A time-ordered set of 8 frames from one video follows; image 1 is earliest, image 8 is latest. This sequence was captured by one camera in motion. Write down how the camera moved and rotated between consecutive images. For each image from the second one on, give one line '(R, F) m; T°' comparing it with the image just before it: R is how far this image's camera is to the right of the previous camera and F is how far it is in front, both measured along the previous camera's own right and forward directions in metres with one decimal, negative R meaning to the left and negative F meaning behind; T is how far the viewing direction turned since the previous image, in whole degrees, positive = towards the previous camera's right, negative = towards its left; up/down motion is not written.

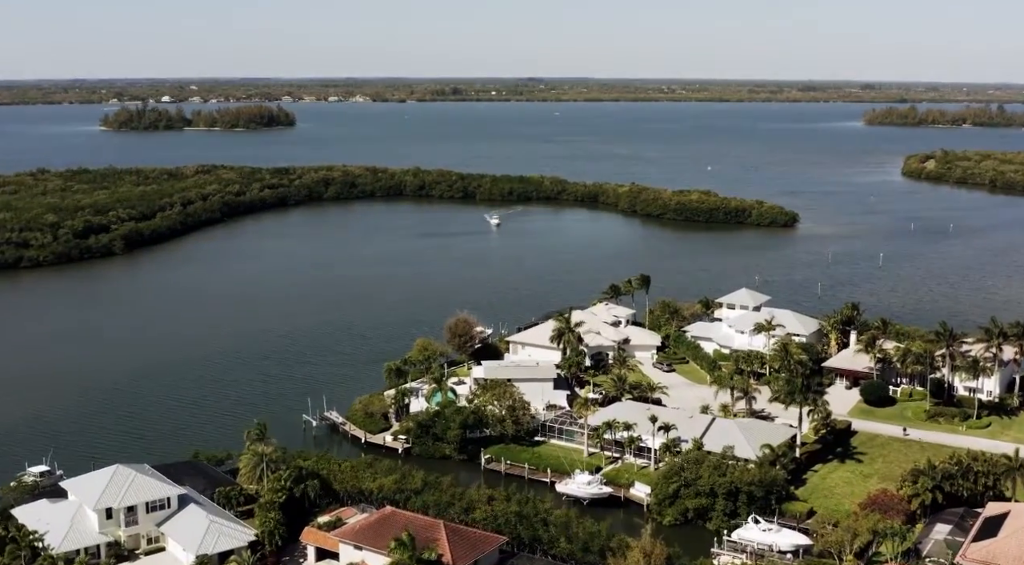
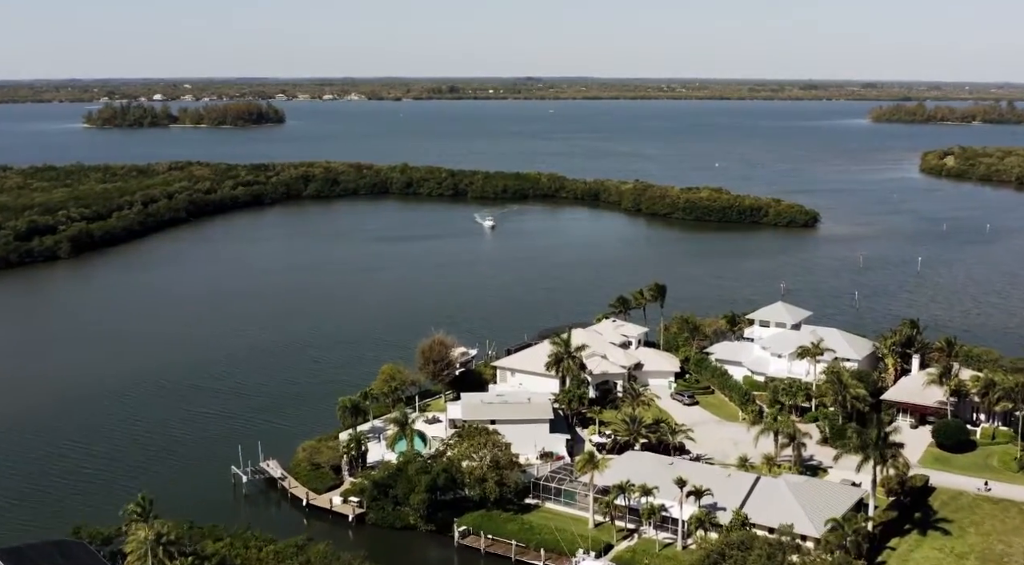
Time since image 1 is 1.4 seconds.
(+0.5, +10.8) m; 0°
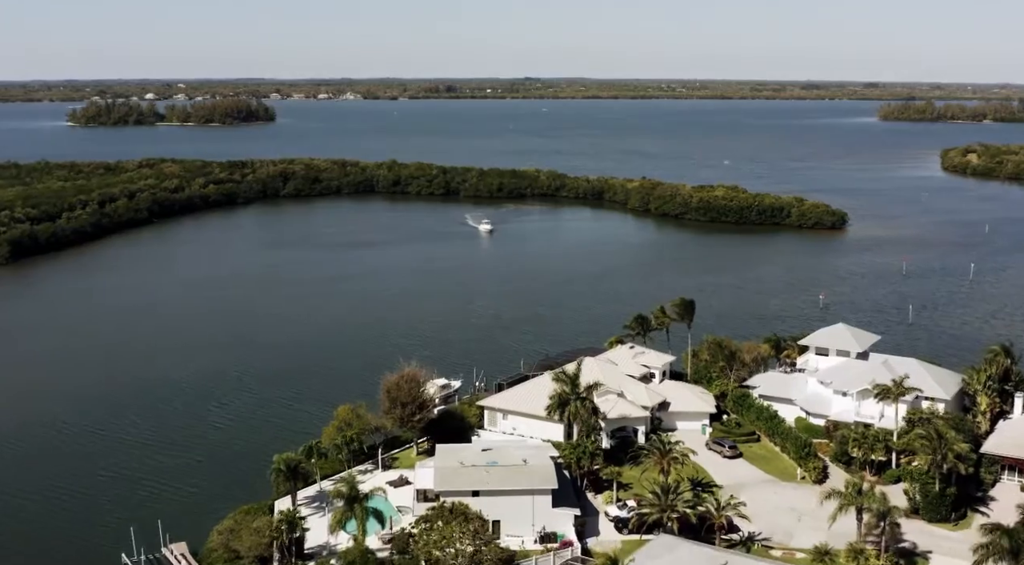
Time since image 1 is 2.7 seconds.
(+0.3, +10.7) m; 0°
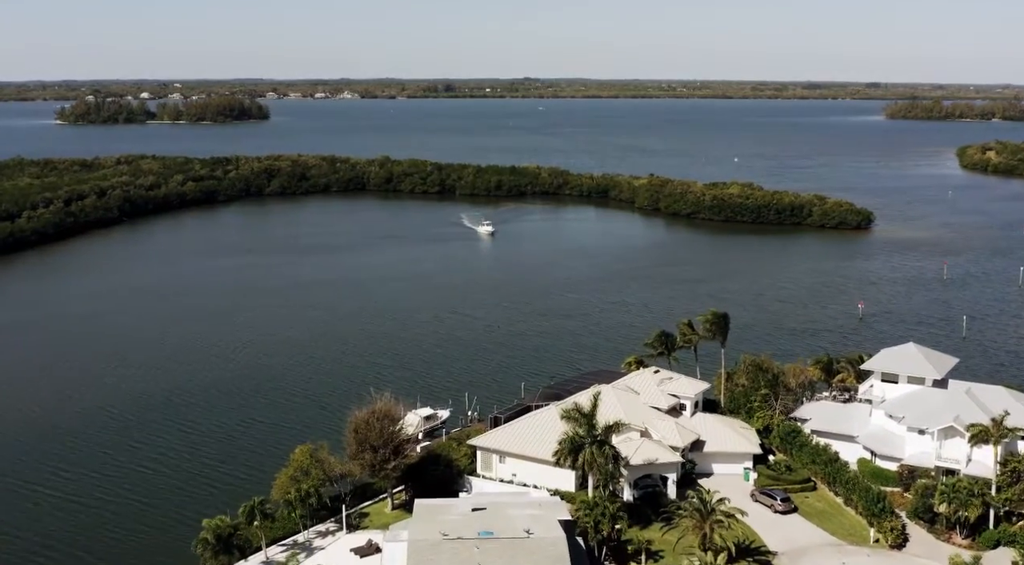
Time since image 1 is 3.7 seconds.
(0.0, +7.5) m; 0°
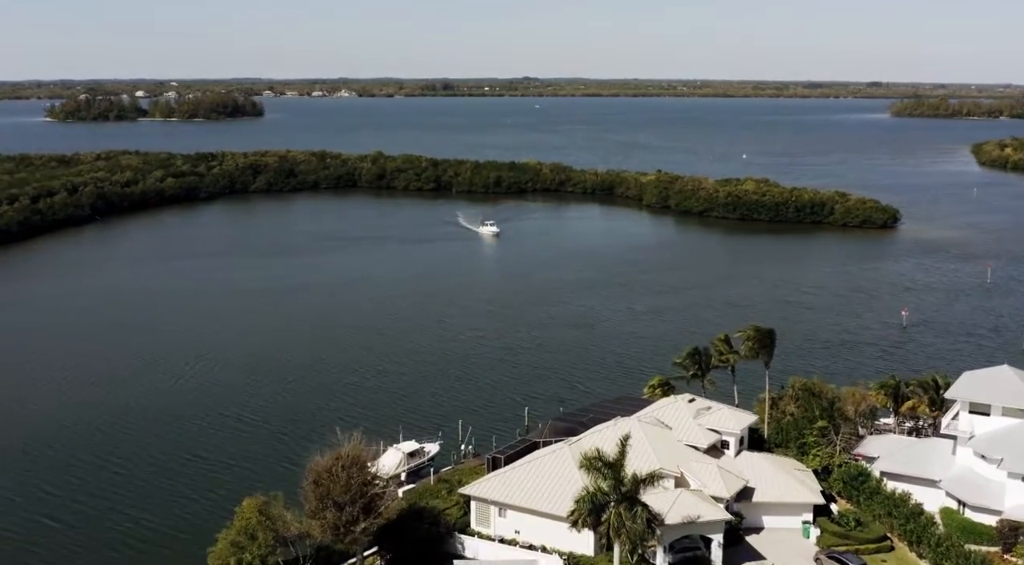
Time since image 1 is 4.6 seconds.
(-0.1, +6.4) m; 0°
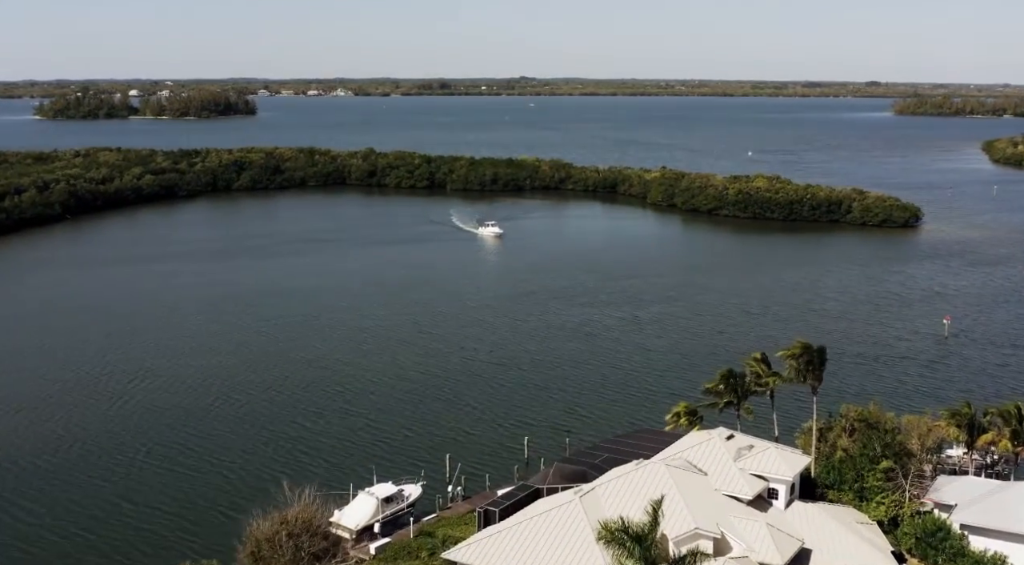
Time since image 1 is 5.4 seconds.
(0.0, +5.3) m; 0°
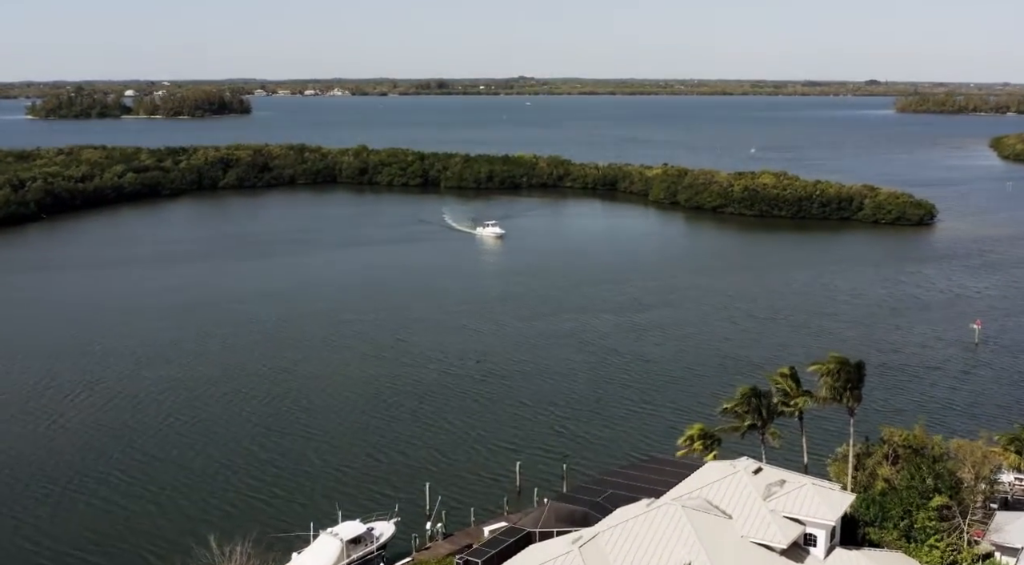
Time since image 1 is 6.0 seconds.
(+0.2, +3.7) m; 0°
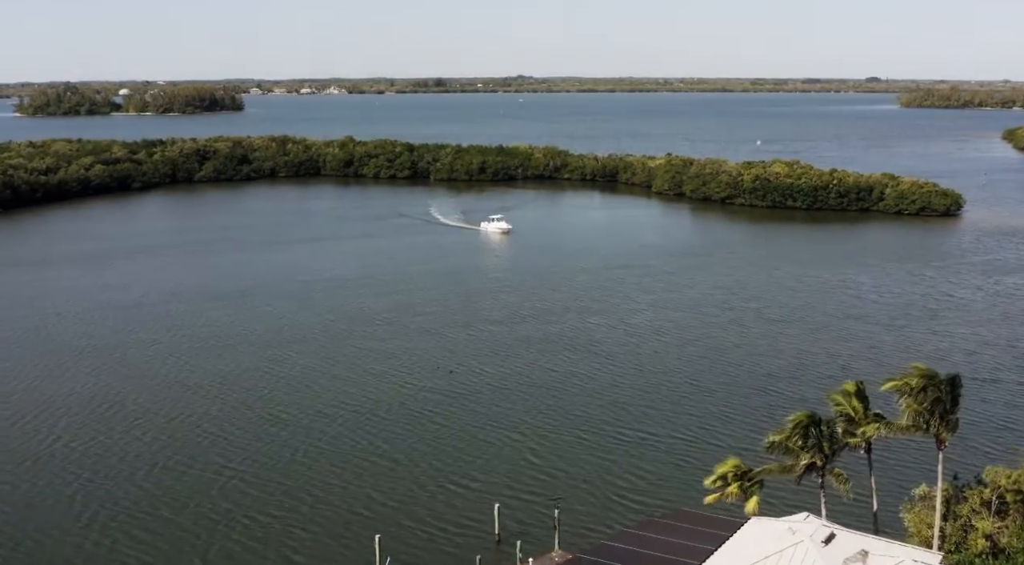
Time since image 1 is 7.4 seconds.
(+0.5, +5.8) m; 0°
